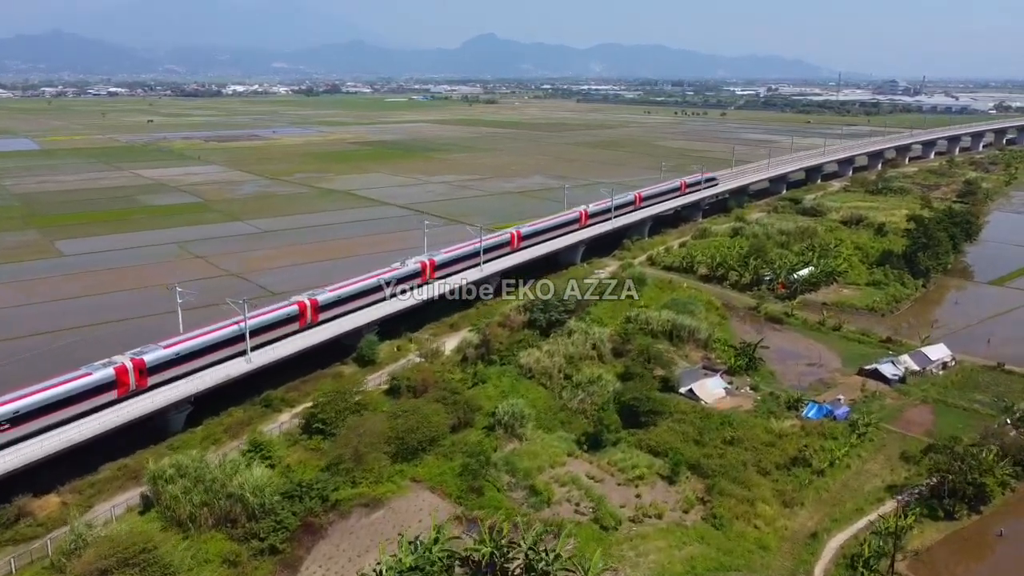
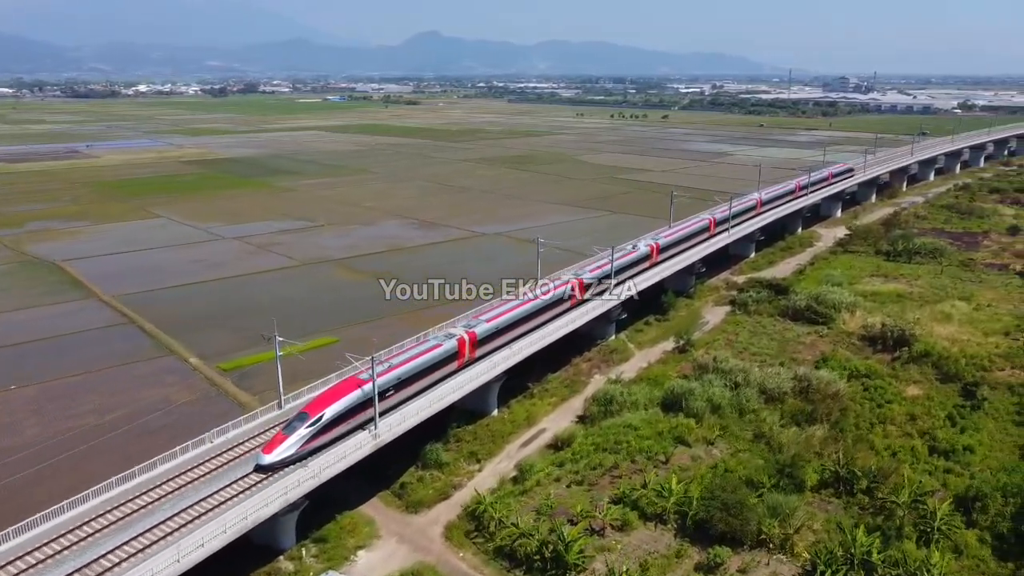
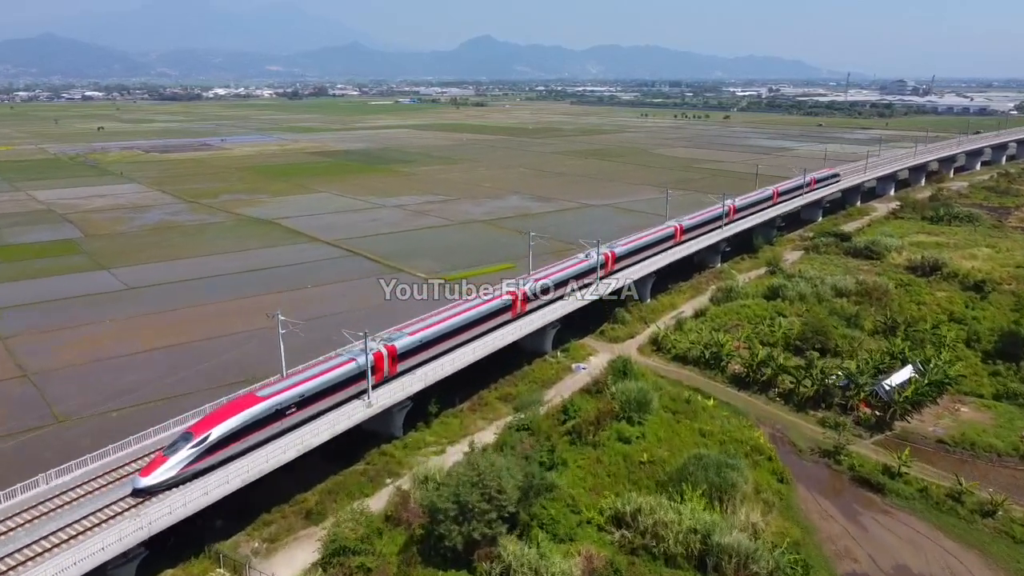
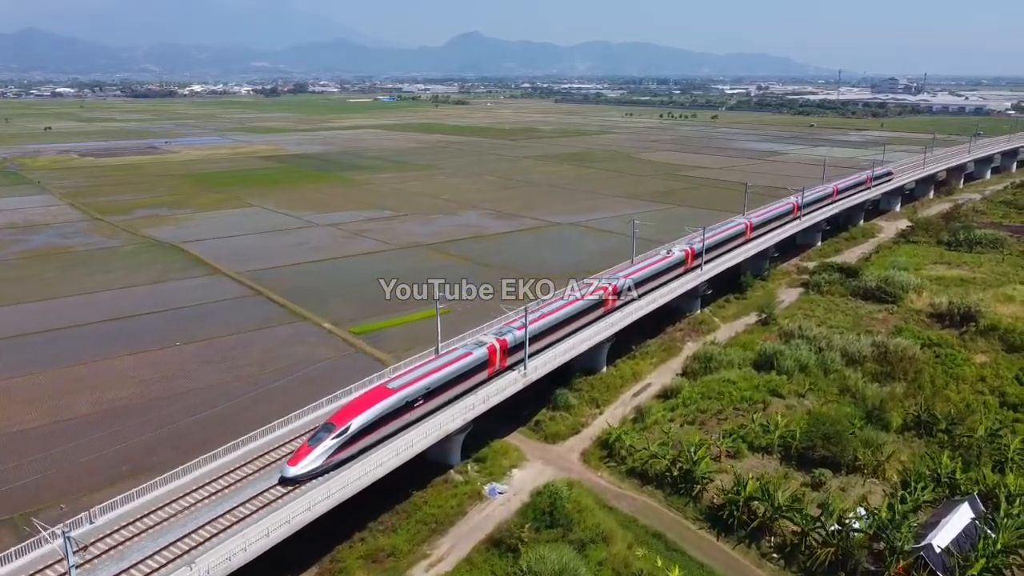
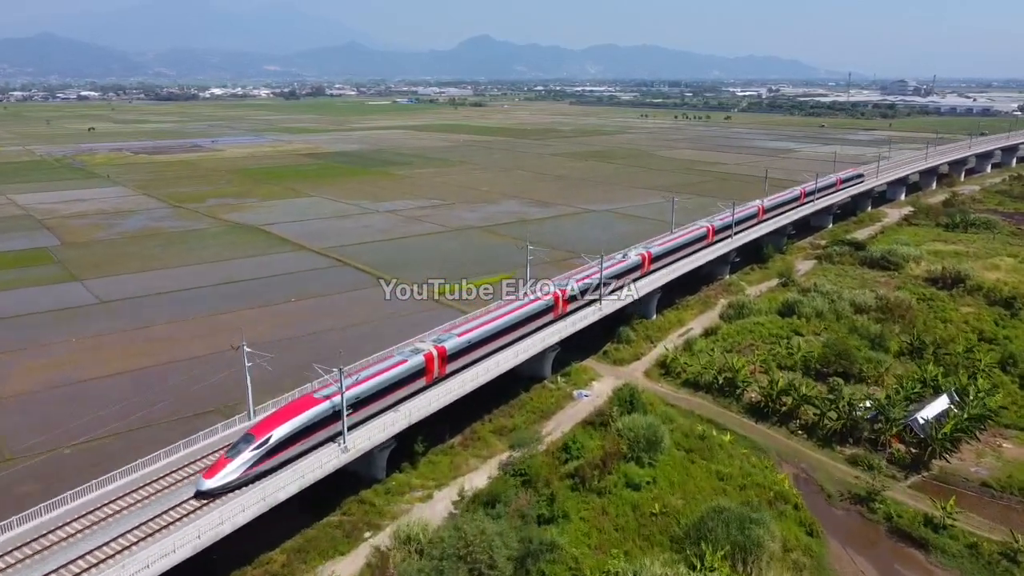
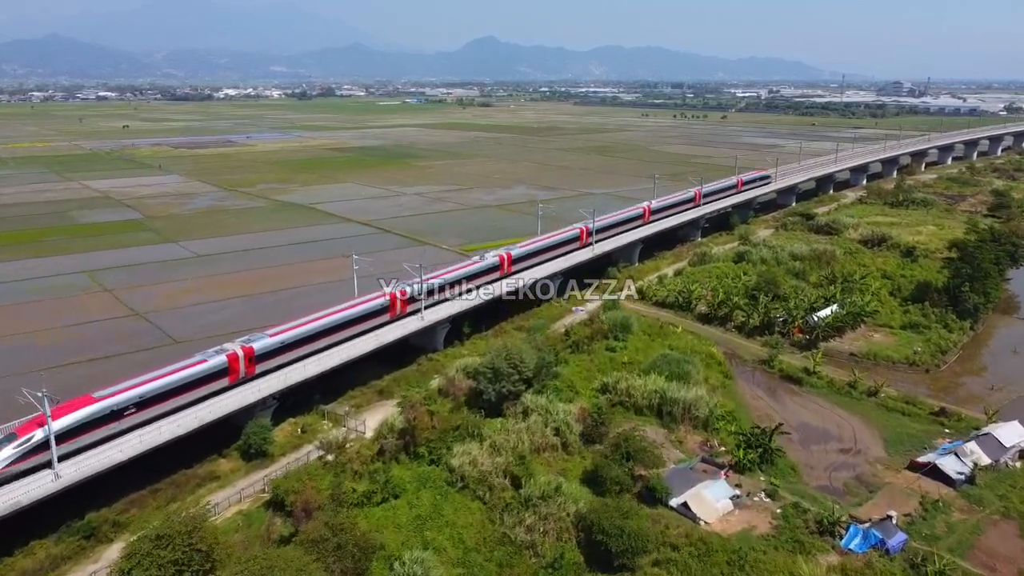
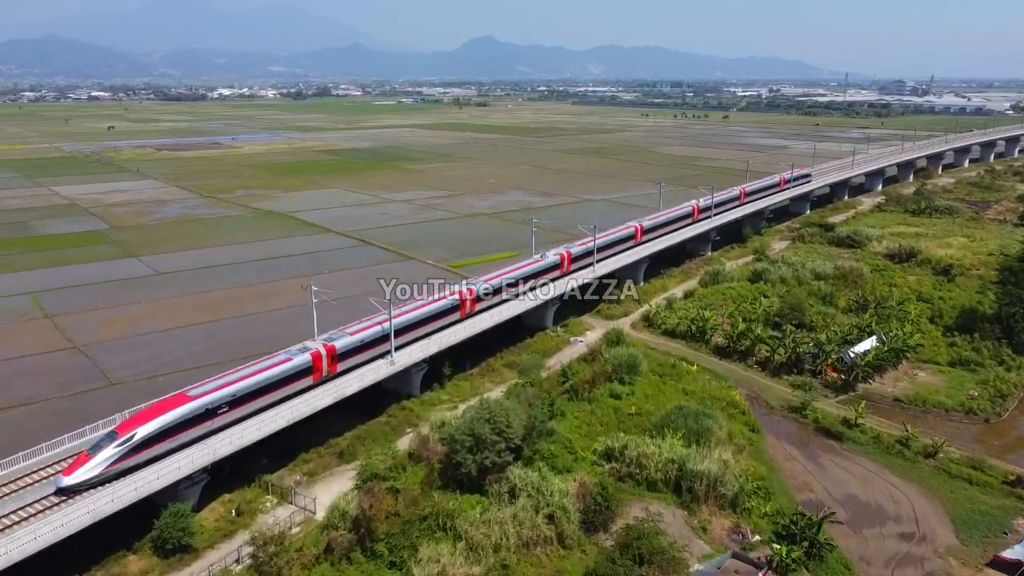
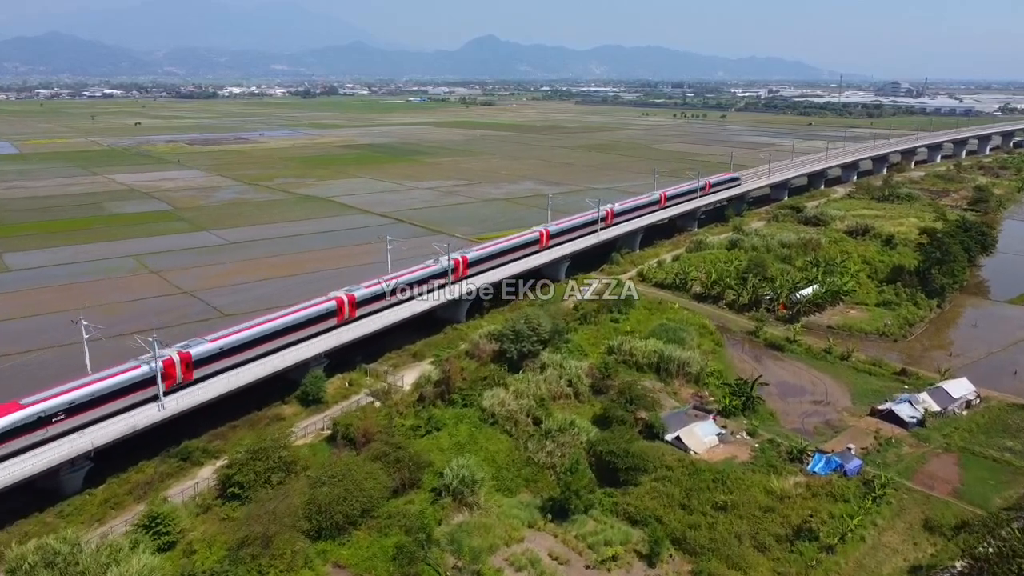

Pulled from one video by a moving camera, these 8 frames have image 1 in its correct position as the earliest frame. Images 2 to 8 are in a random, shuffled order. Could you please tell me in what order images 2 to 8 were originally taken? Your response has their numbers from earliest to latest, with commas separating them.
8, 6, 7, 3, 5, 4, 2
